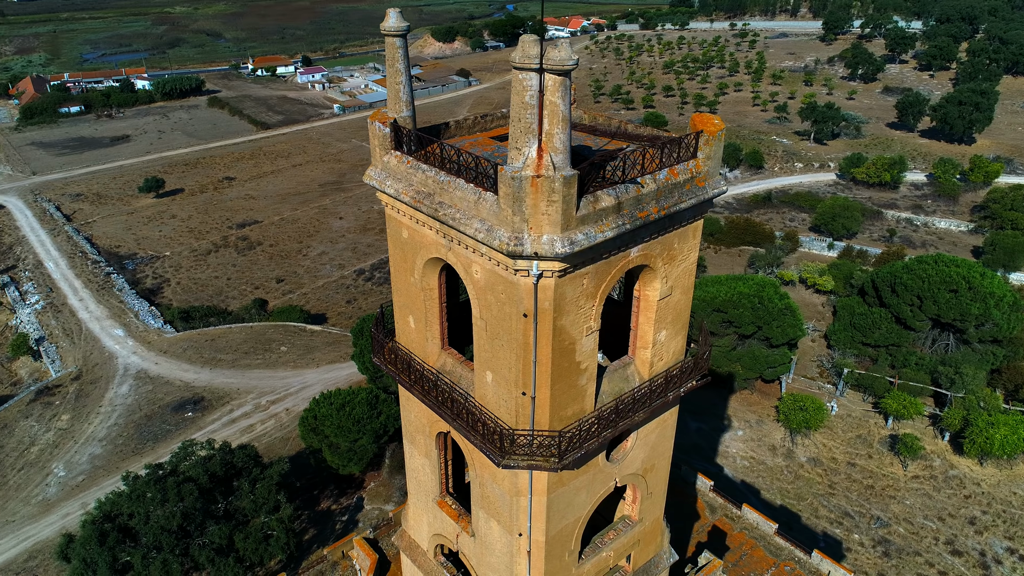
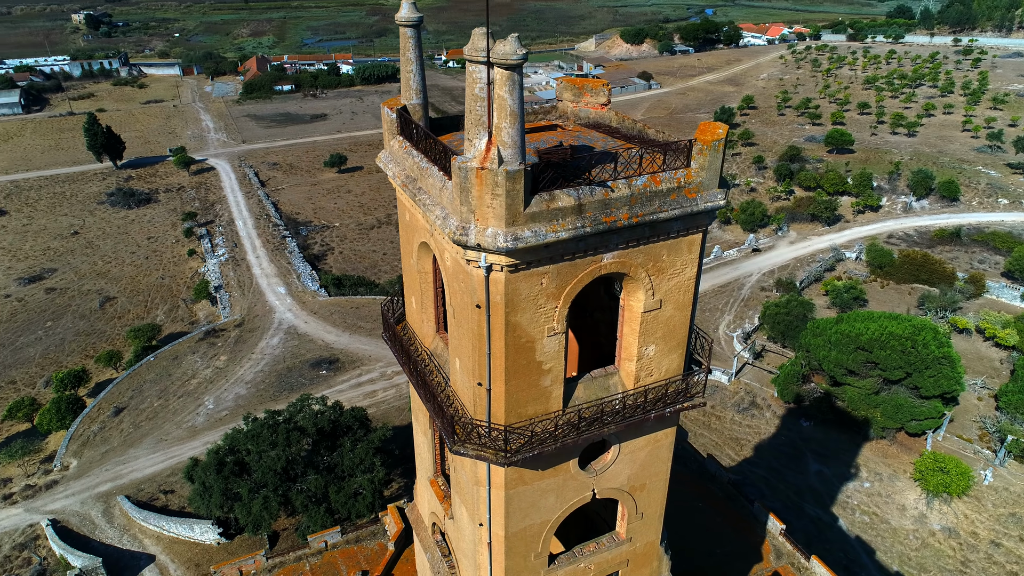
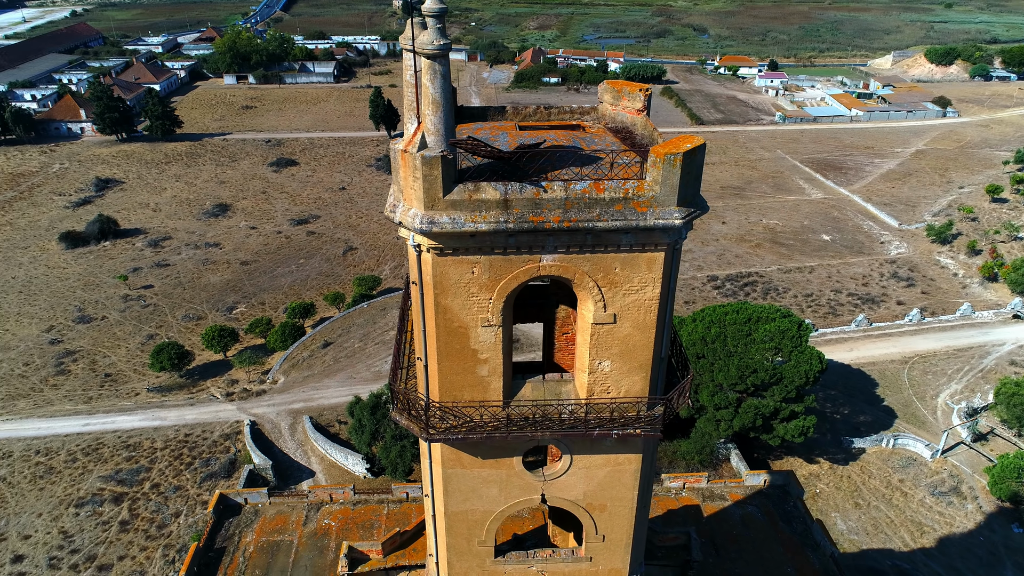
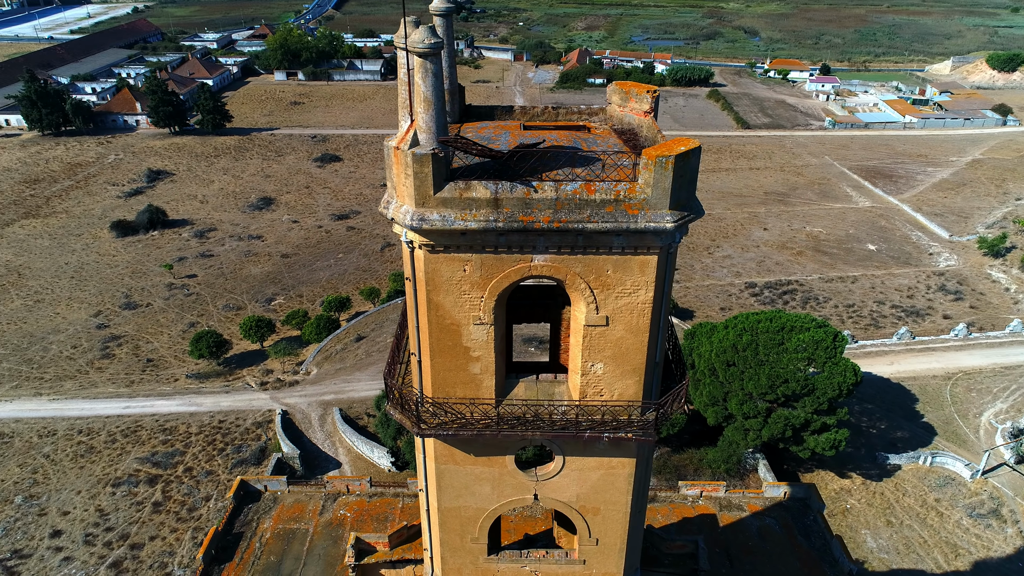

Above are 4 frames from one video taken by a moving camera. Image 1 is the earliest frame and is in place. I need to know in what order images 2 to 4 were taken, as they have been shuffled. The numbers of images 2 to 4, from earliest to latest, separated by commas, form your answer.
2, 3, 4
